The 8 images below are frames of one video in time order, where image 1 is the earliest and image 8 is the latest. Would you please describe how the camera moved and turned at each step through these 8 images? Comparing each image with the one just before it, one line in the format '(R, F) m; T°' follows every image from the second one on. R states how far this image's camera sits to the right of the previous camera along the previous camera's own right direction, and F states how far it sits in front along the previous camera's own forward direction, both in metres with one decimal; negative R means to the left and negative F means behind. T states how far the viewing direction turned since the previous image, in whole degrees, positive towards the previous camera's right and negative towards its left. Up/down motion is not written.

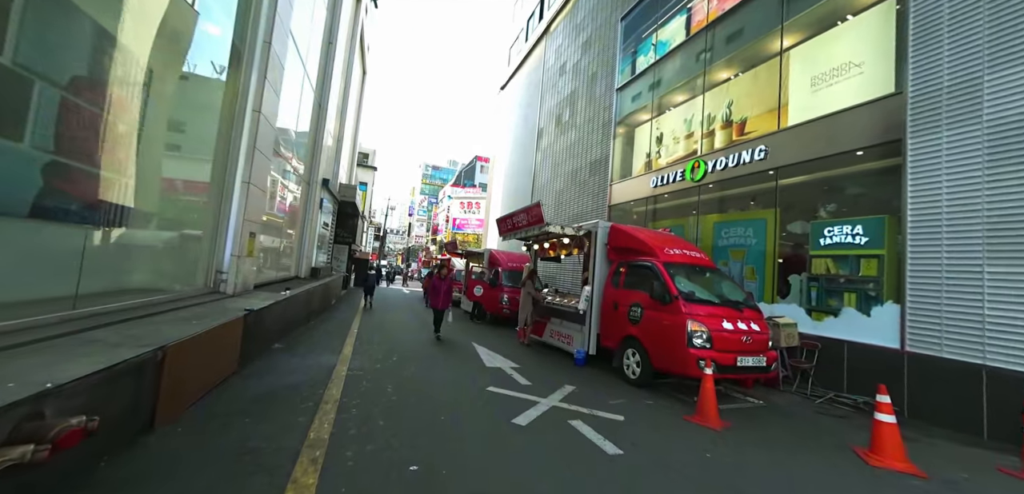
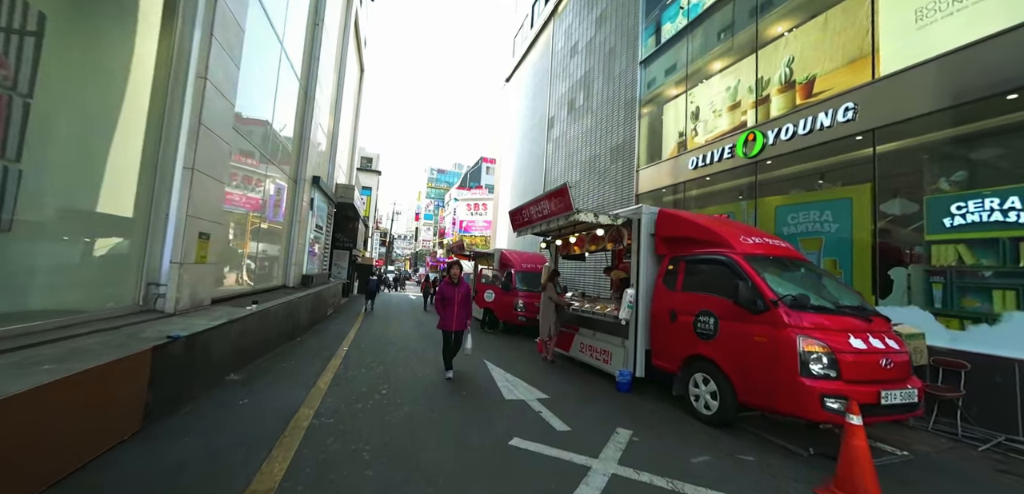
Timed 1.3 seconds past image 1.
(-0.2, +1.6) m; -1°
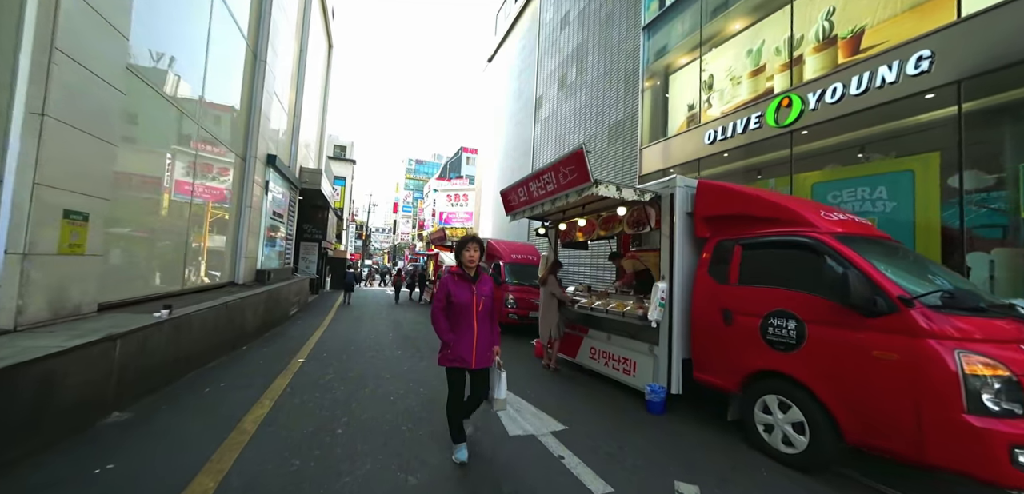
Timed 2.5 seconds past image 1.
(-0.2, +1.4) m; +3°
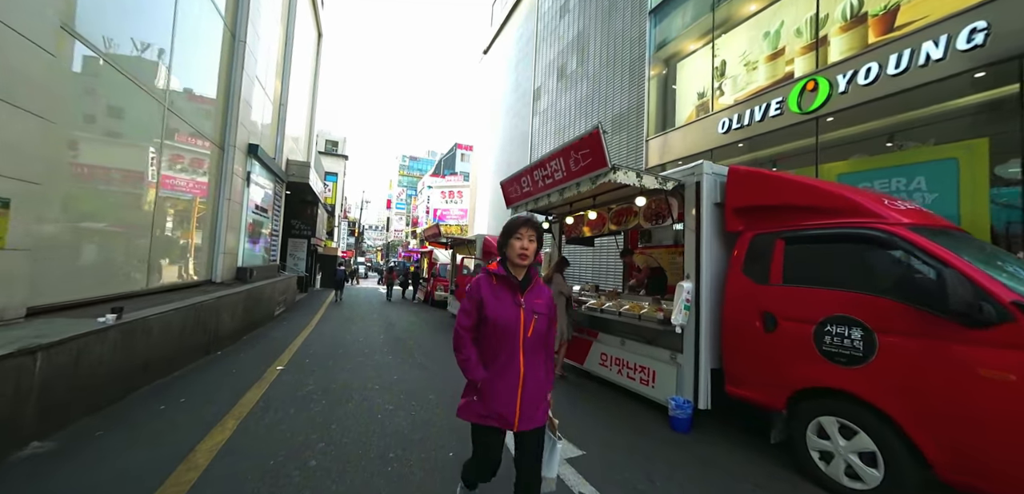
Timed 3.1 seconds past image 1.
(-0.1, +0.6) m; +1°
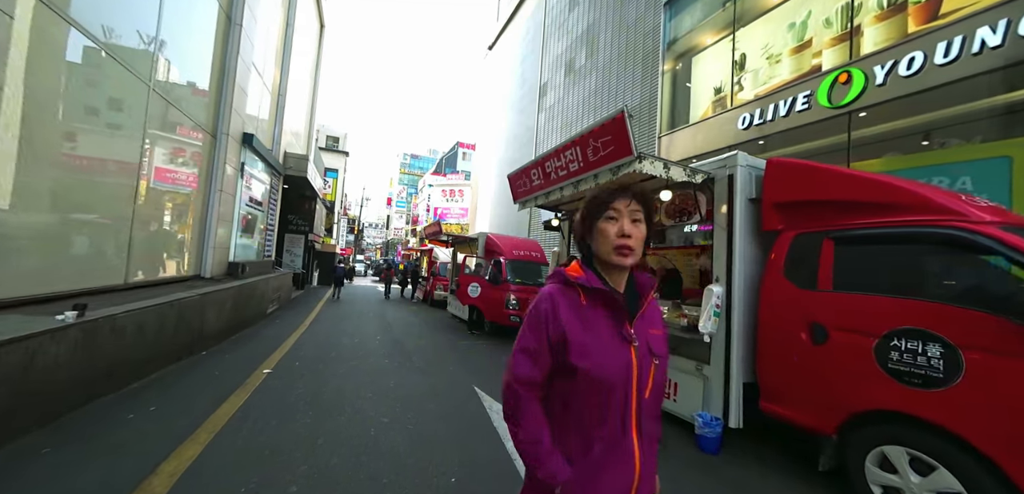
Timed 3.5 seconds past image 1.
(-0.1, +0.4) m; 0°
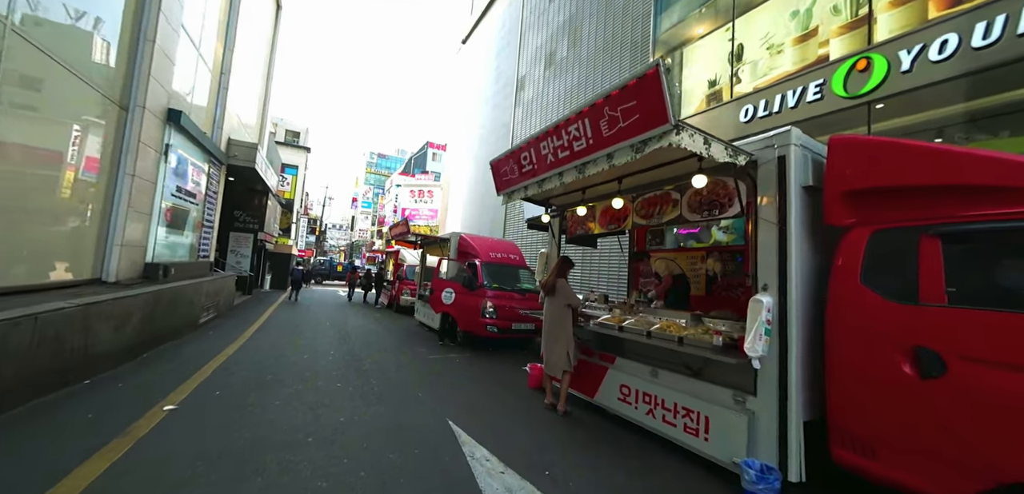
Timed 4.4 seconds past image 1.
(-0.2, +1.0) m; +5°
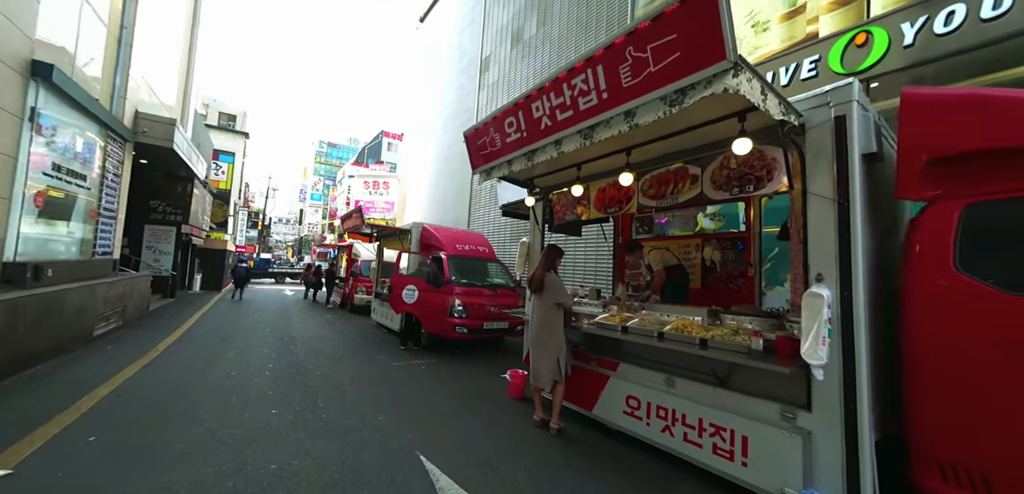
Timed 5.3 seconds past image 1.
(-0.2, +0.8) m; +6°
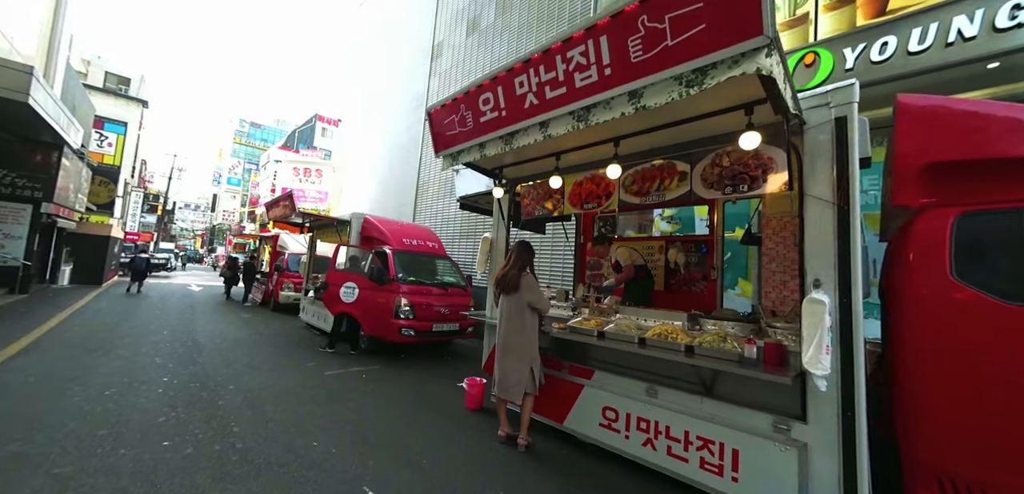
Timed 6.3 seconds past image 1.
(-0.3, +0.5) m; +9°
